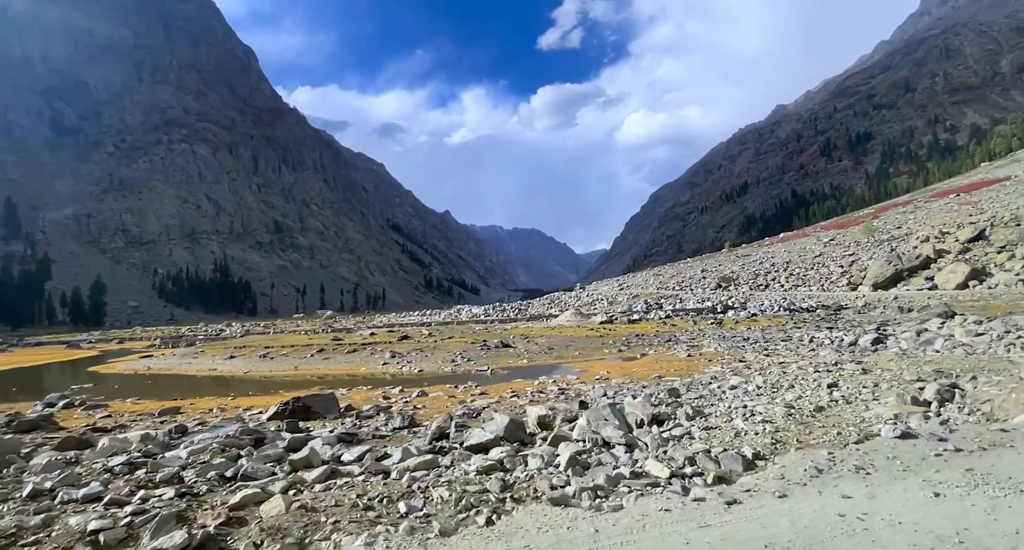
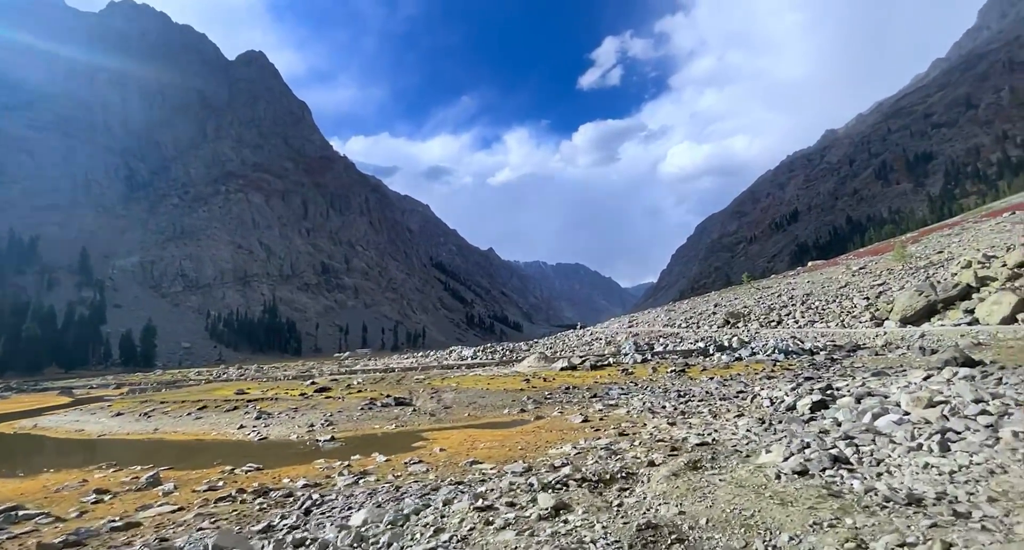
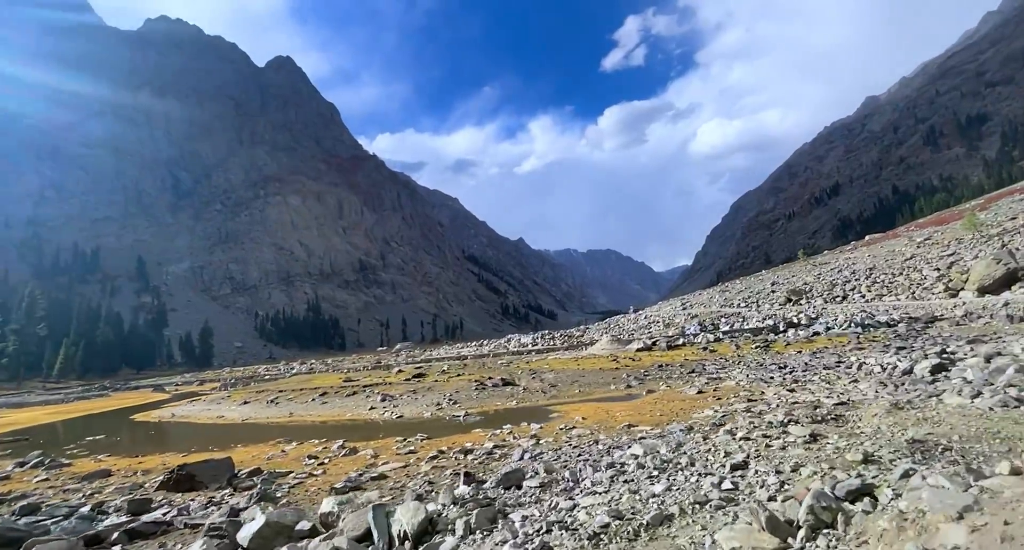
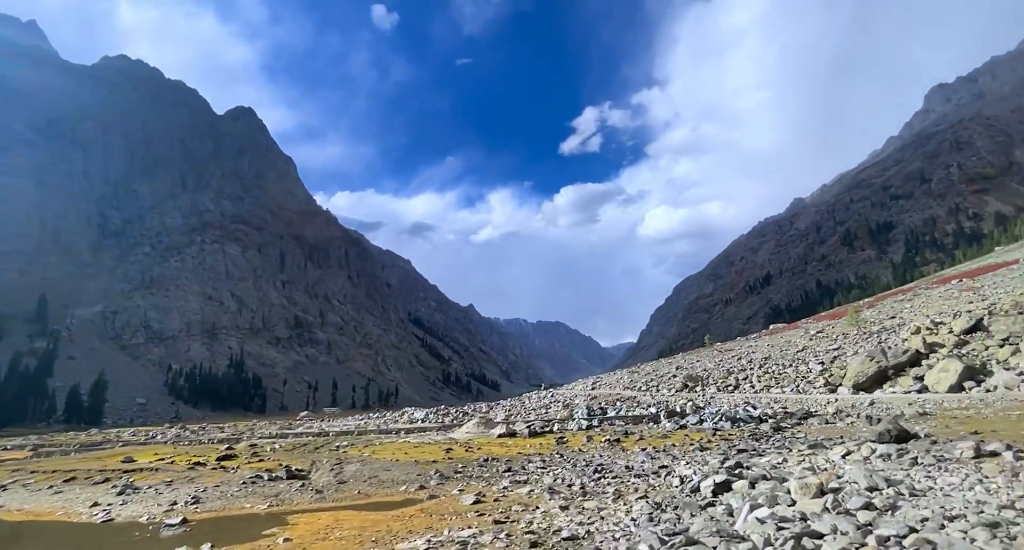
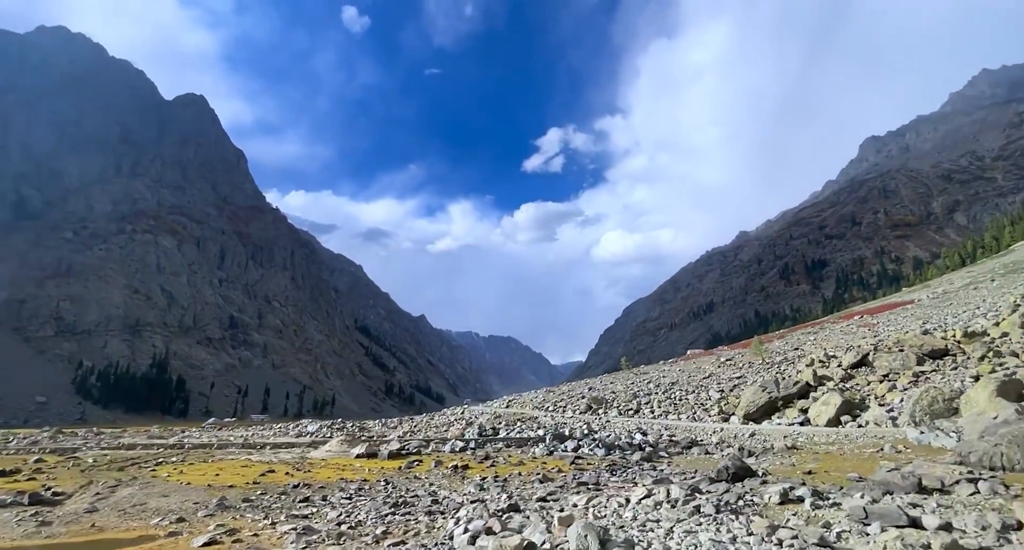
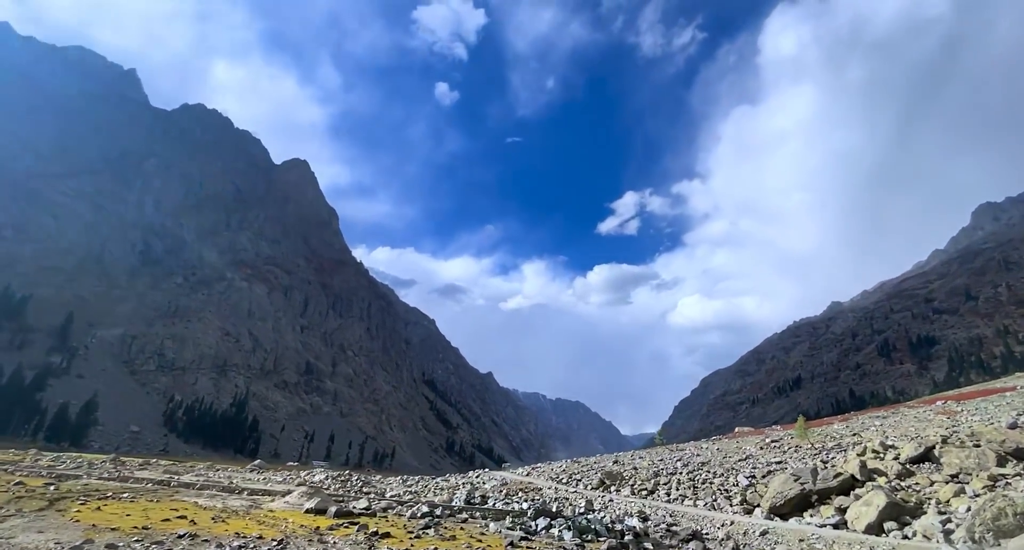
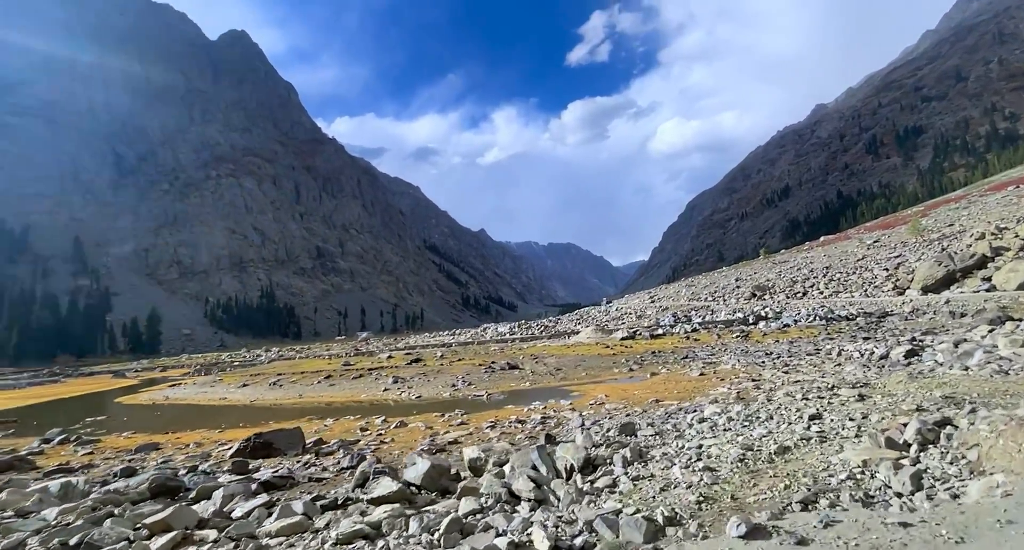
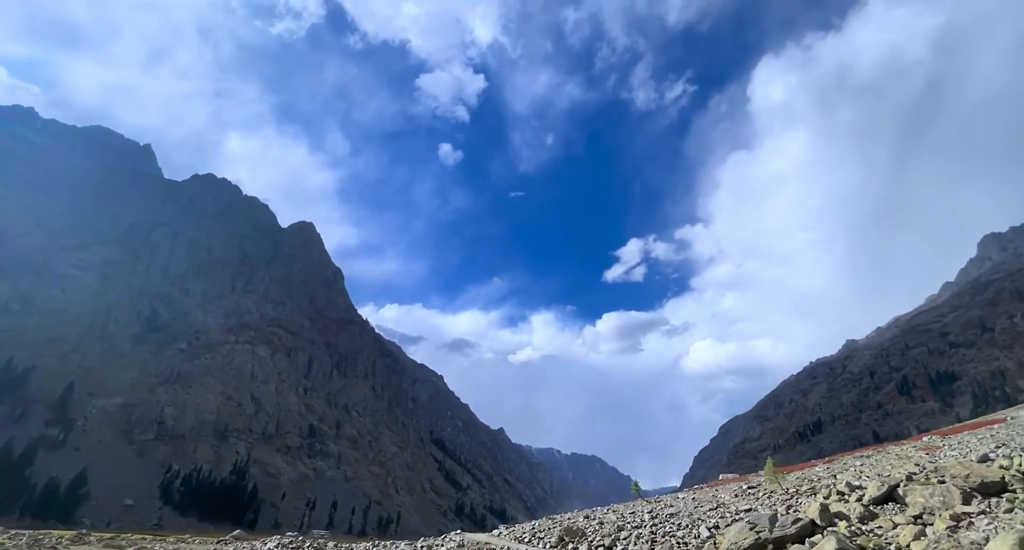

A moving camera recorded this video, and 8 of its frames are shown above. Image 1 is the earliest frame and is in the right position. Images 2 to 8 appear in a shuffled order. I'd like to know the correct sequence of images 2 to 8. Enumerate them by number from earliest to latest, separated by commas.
7, 3, 2, 4, 5, 6, 8
